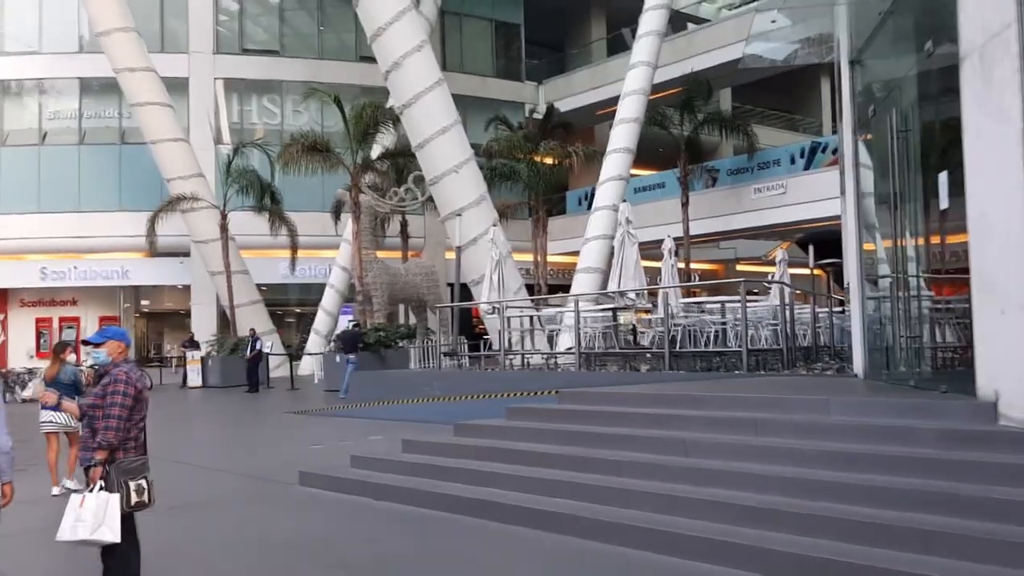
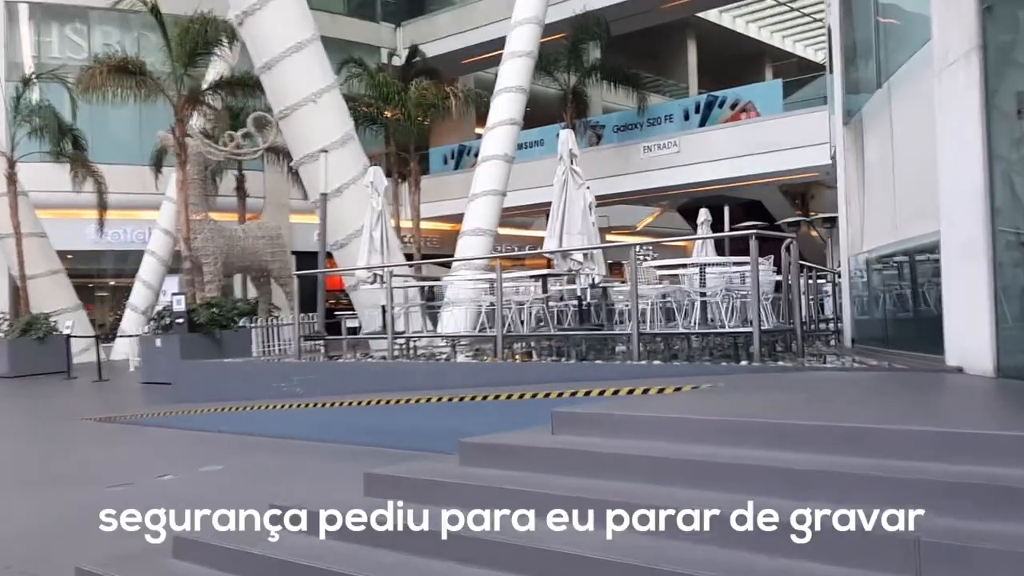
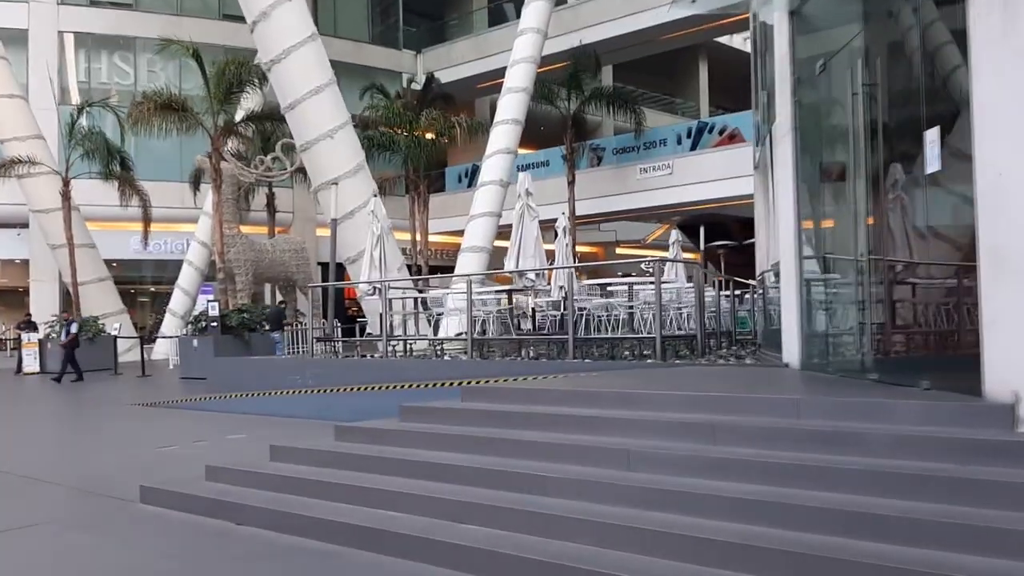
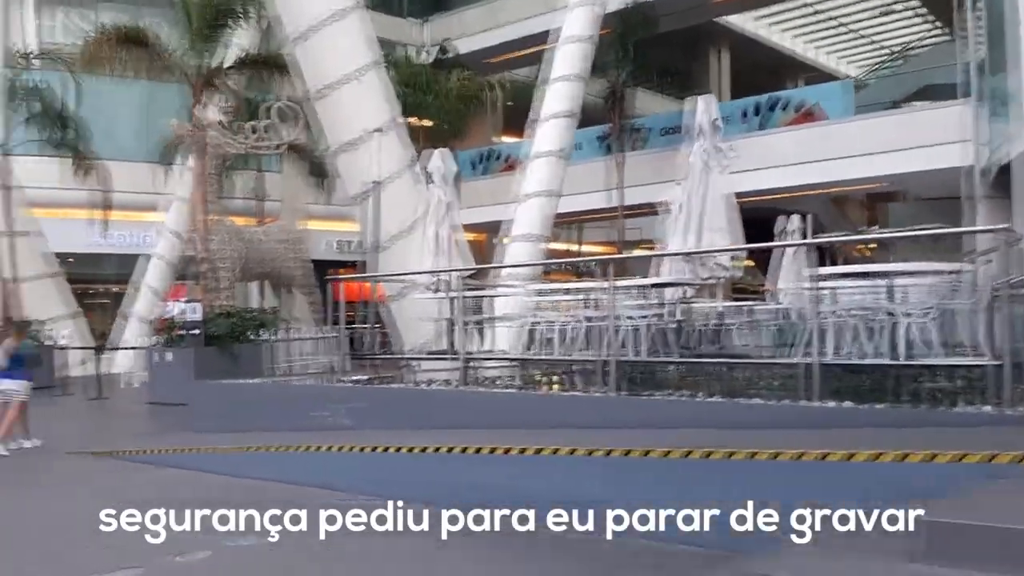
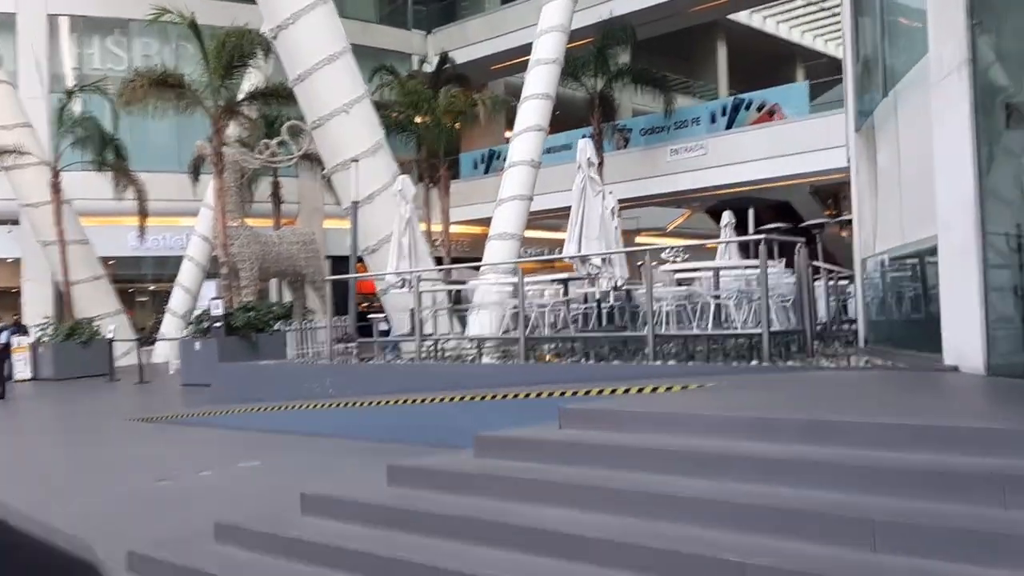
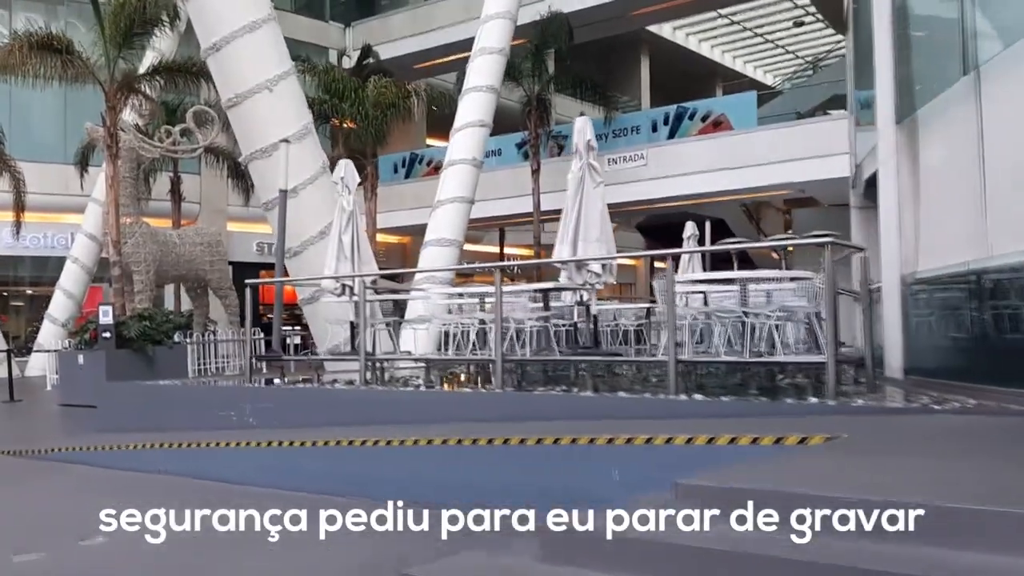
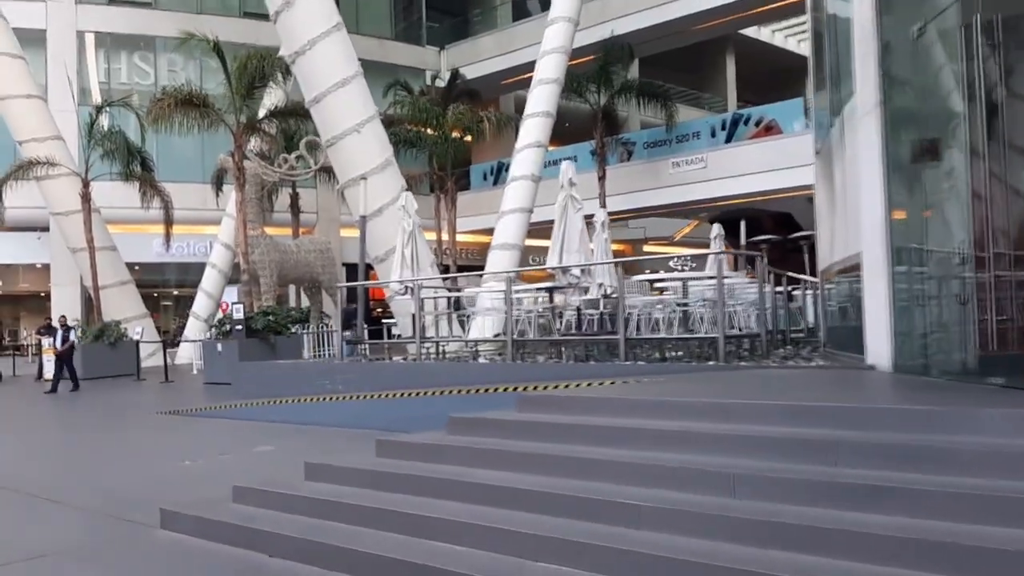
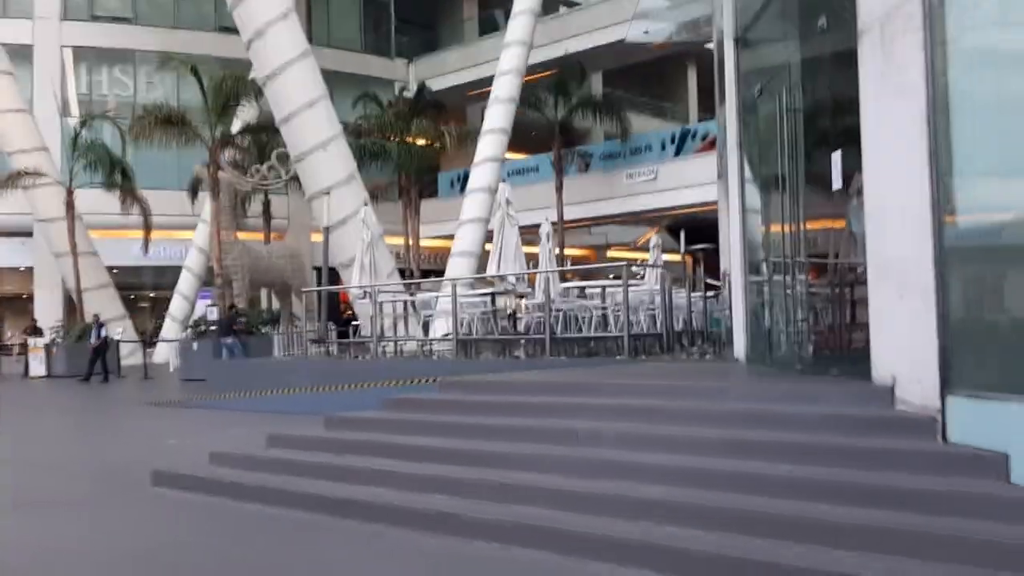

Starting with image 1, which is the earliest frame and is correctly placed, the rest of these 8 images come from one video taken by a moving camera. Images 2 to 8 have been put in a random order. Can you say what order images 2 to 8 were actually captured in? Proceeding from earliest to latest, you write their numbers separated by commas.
8, 3, 7, 5, 2, 6, 4
